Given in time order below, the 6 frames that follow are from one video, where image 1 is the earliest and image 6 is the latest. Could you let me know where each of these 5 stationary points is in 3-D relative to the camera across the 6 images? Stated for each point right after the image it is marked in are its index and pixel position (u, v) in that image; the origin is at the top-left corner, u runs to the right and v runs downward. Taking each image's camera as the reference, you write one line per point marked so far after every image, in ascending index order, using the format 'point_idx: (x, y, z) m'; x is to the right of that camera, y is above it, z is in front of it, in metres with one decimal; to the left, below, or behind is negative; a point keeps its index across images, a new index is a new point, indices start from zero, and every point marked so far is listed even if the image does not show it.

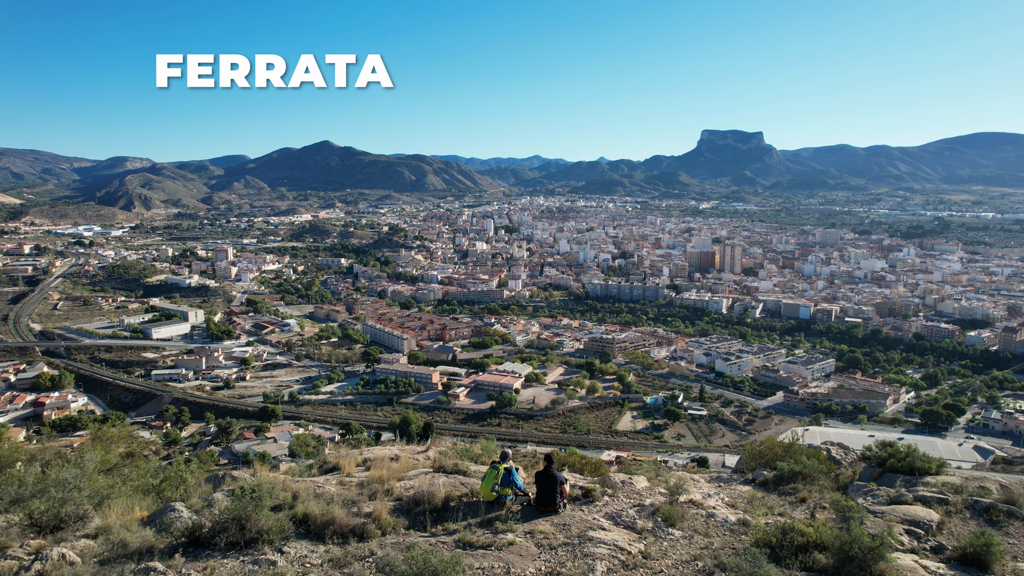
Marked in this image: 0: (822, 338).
0: (+8.9, -1.4, +16.4) m
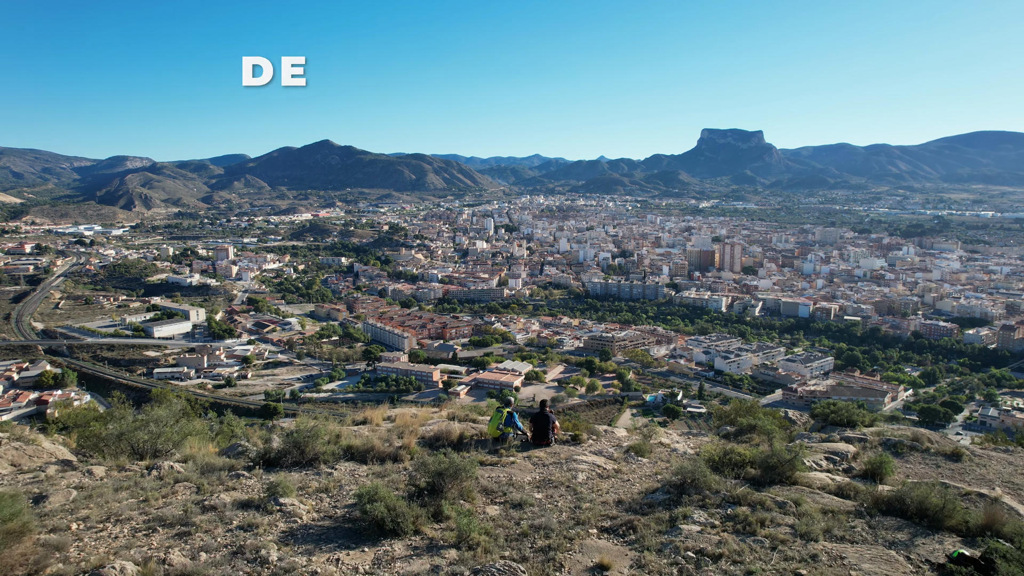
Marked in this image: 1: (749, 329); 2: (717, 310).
0: (+8.9, -1.4, +16.5) m
1: (+7.1, -1.2, +17.1) m
2: (+7.0, -0.8, +19.4) m
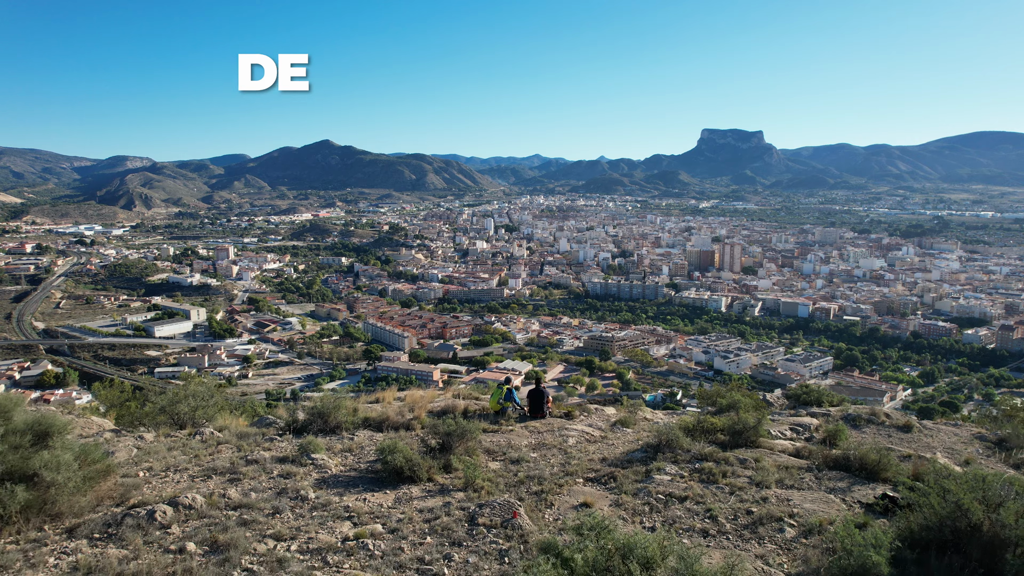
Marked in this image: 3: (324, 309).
0: (+8.9, -1.4, +16.6) m
1: (+7.1, -1.2, +17.2) m
2: (+7.0, -0.8, +19.5) m
3: (-6.5, -0.7, +19.6) m
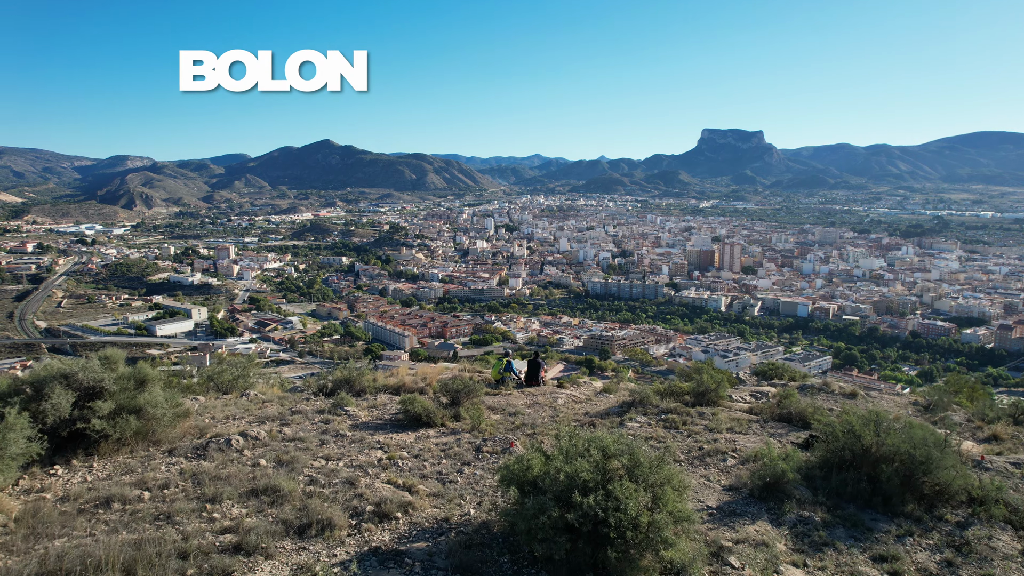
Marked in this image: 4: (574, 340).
0: (+8.9, -1.4, +16.7) m
1: (+7.1, -1.2, +17.3) m
2: (+7.0, -0.7, +19.6) m
3: (-6.5, -0.7, +19.7) m
4: (+1.7, -1.4, +15.5) m
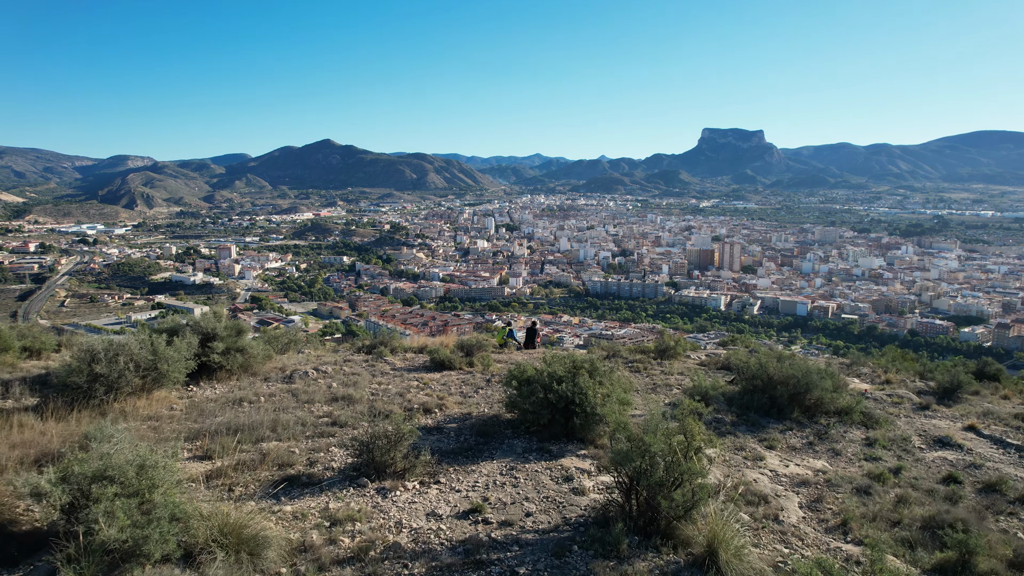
0: (+9.0, -1.3, +16.9) m
1: (+7.1, -1.2, +17.5) m
2: (+7.0, -0.7, +19.8) m
3: (-6.4, -0.6, +19.9) m
4: (+1.7, -1.4, +15.7) m
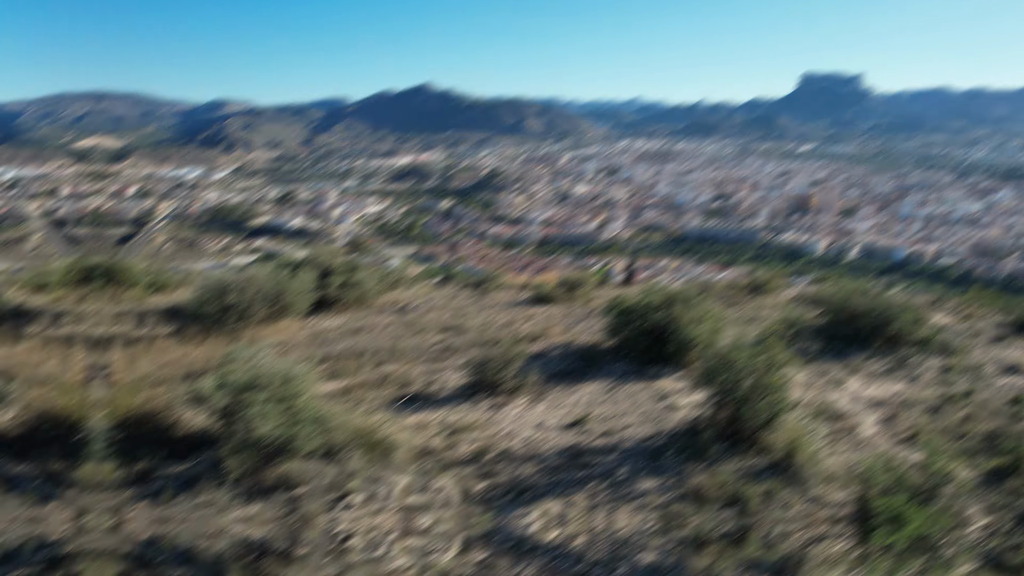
0: (+12.5, +0.3, +17.5) m
1: (+10.8, +0.6, +18.4) m
2: (+11.1, +1.3, +20.6) m
3: (-2.2, +1.8, +22.8) m
4: (+5.2, +0.4, +17.4) m
